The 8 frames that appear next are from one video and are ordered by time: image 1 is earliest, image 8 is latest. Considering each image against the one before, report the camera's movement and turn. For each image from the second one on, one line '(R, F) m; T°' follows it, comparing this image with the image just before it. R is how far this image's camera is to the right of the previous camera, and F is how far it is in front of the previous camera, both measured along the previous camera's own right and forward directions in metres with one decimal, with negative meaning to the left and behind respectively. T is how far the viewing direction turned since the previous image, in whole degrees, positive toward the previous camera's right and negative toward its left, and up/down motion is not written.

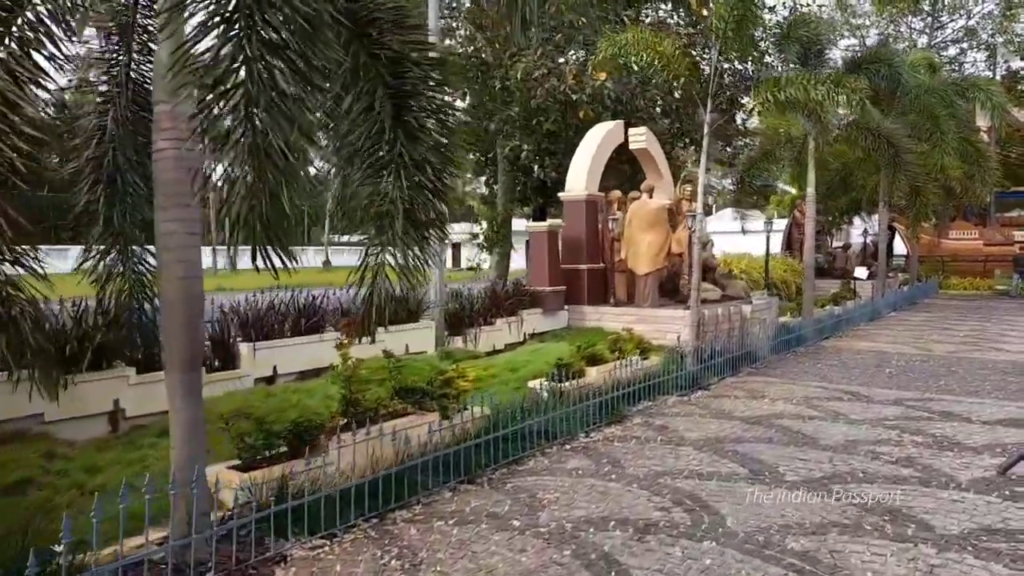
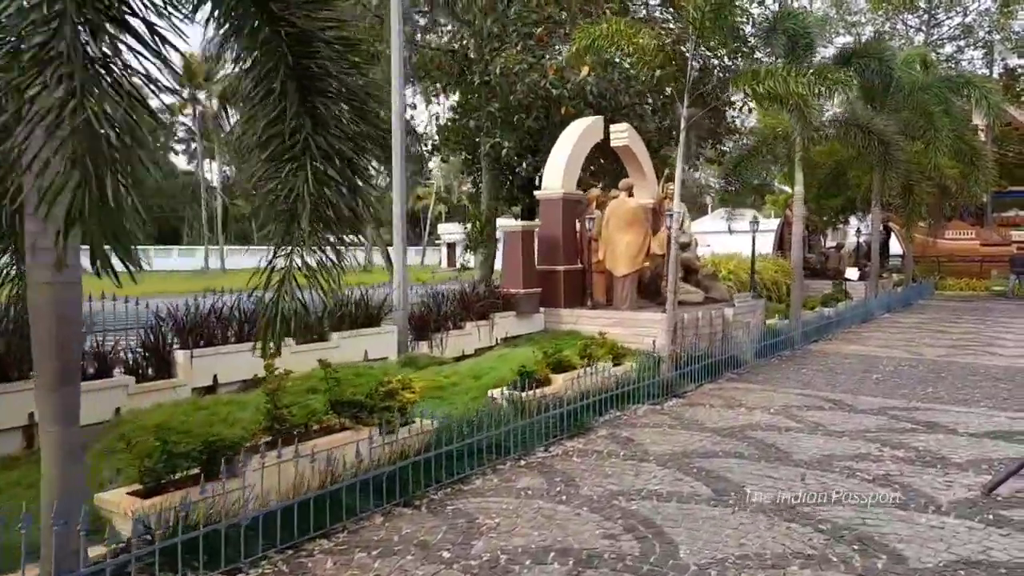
(+0.4, +0.4) m; 0°
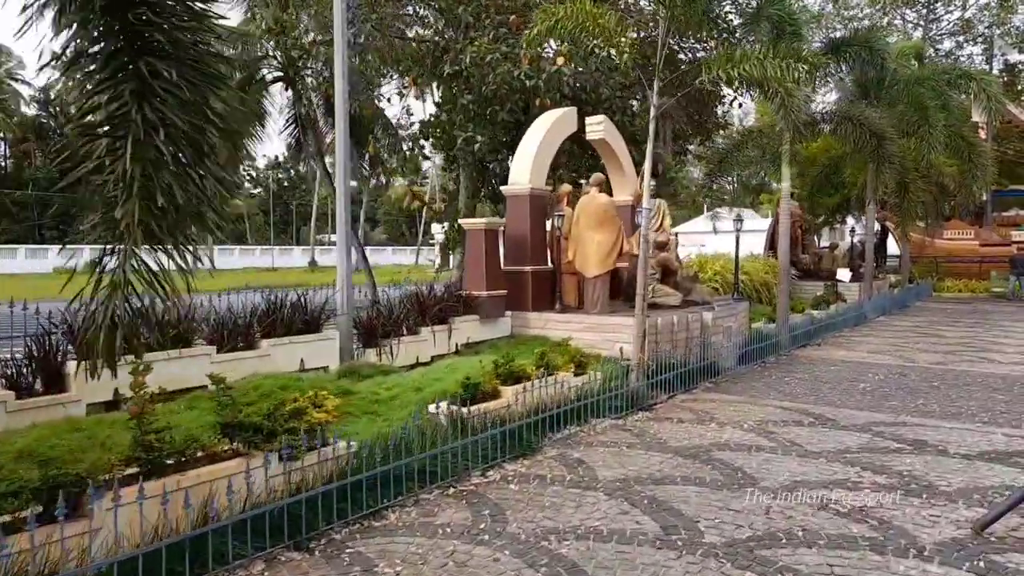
(+0.5, +0.7) m; 0°
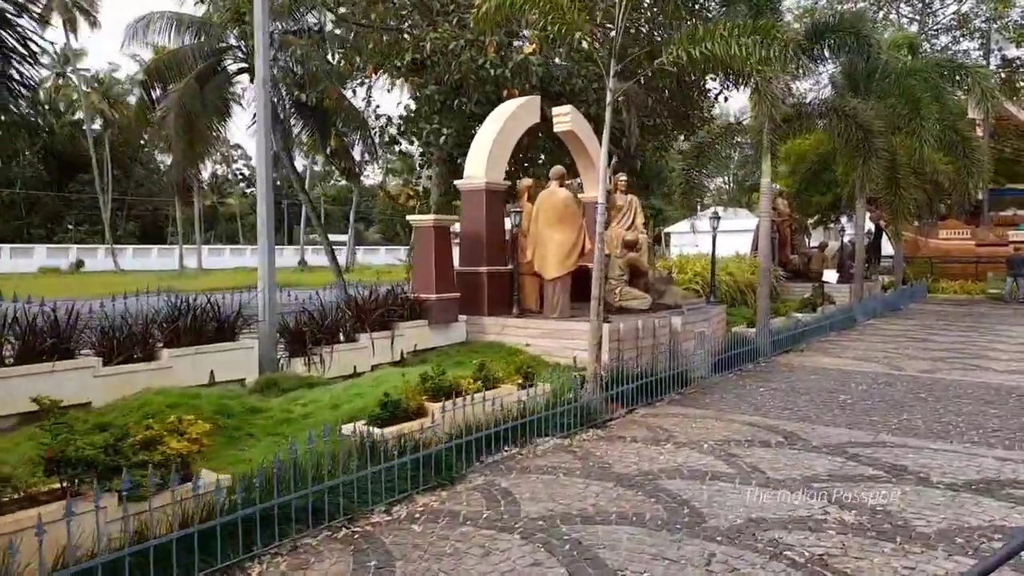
(+0.6, +0.7) m; 0°
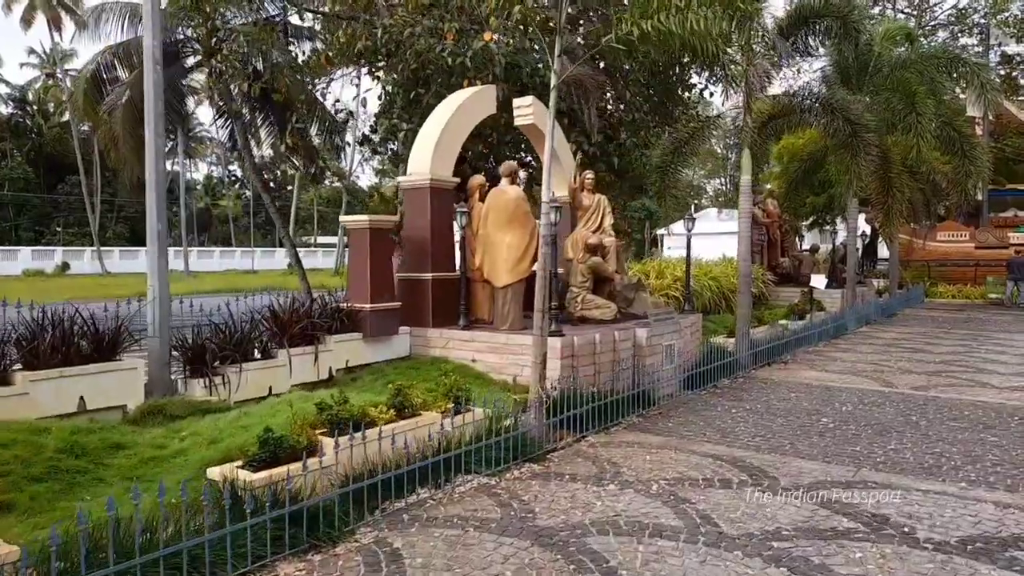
(+0.6, +0.9) m; 0°
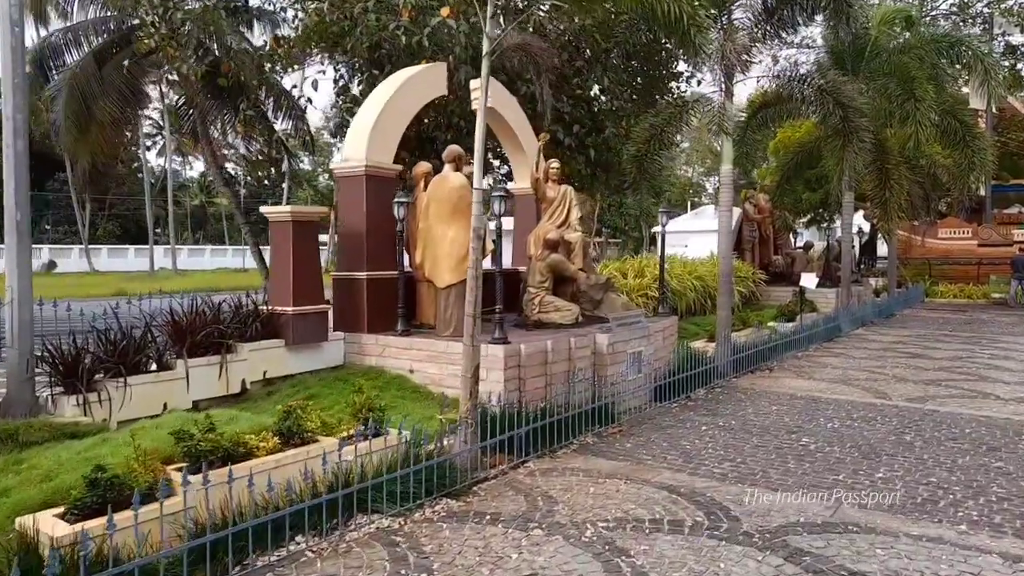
(+0.6, +0.9) m; 0°
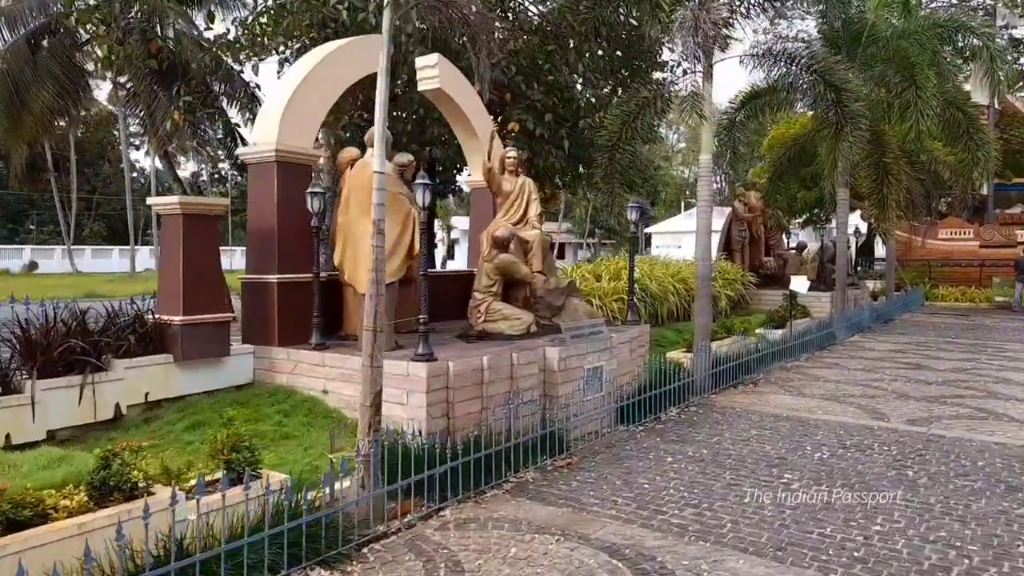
(+0.6, +1.0) m; 0°
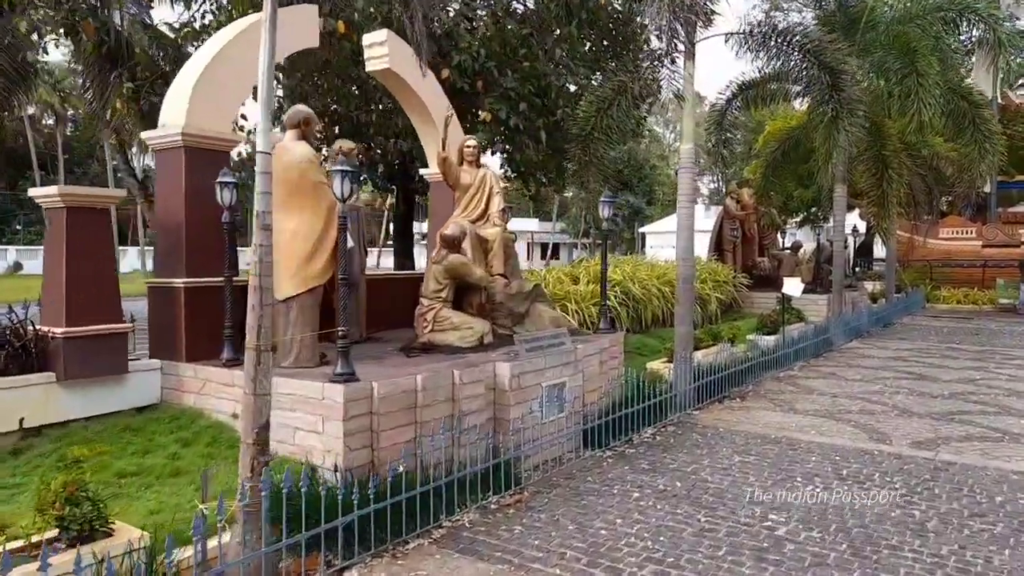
(+0.4, +0.8) m; 0°
